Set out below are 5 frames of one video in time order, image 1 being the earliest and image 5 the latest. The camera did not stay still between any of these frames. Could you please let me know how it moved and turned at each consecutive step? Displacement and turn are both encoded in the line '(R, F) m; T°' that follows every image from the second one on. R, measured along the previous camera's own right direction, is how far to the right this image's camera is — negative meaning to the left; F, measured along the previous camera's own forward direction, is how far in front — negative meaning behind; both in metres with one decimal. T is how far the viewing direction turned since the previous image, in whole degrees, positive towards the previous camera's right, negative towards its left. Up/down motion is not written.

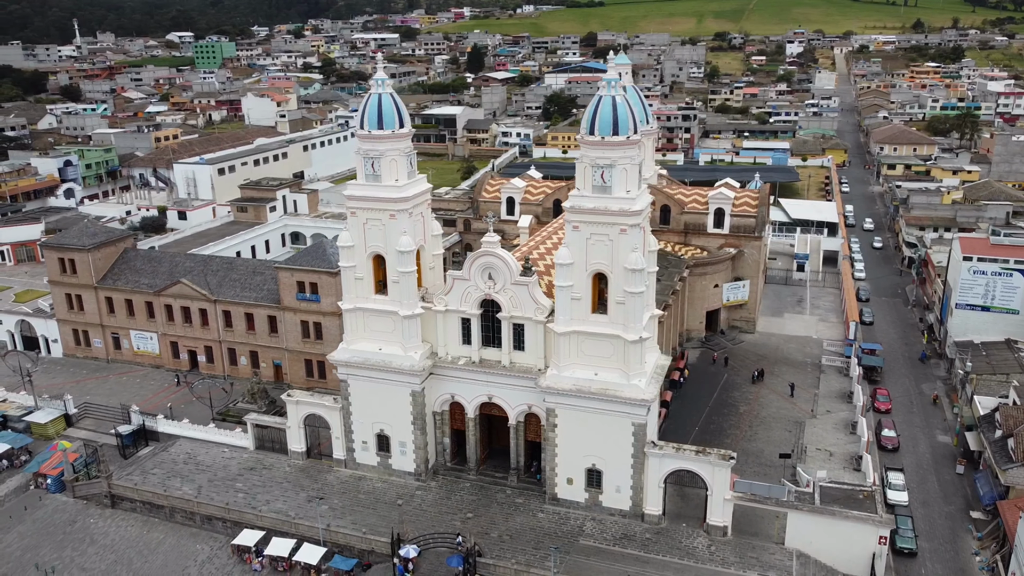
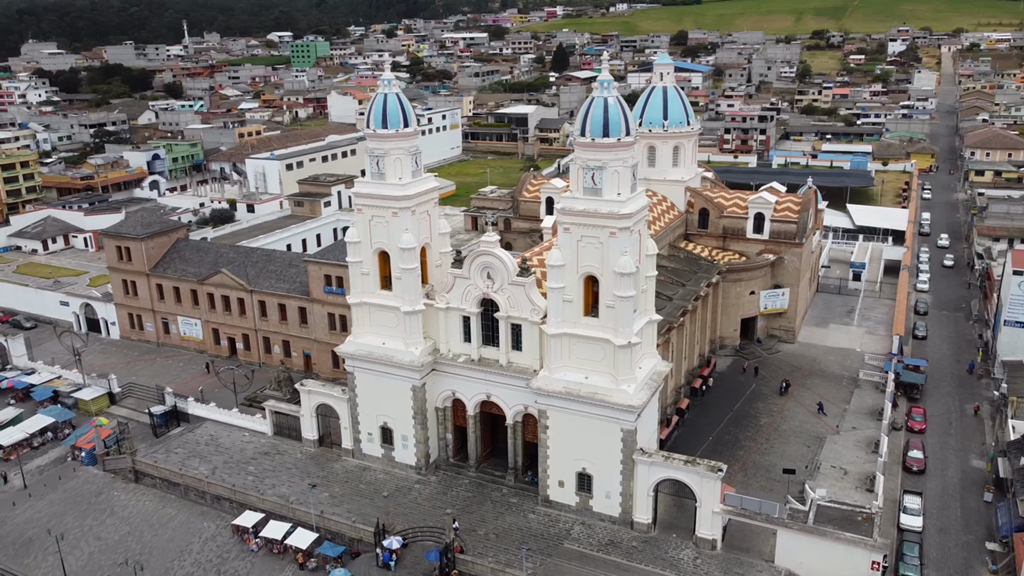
(+4.0, +0.1) m; -7°
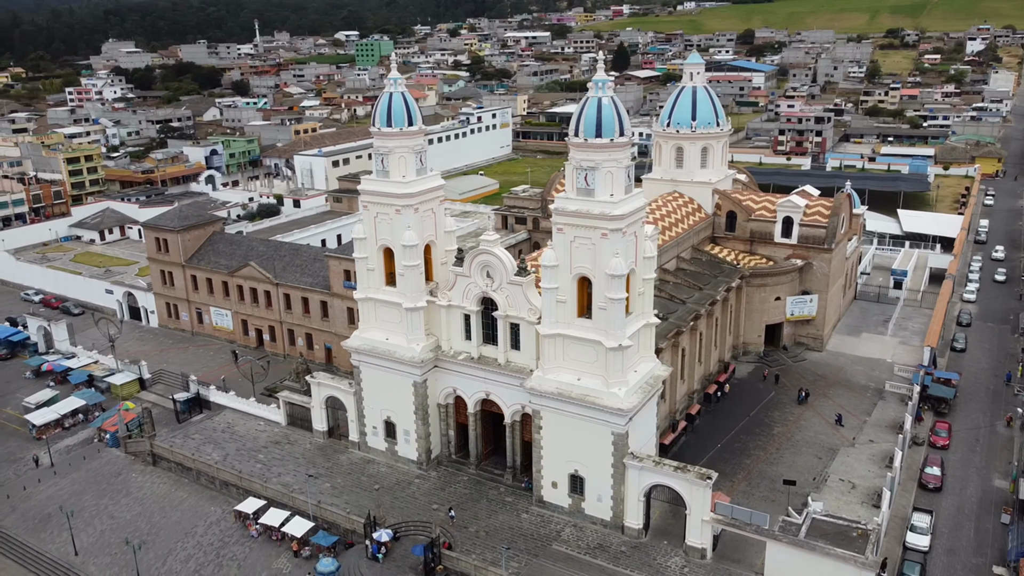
(+2.8, +0.1) m; -5°
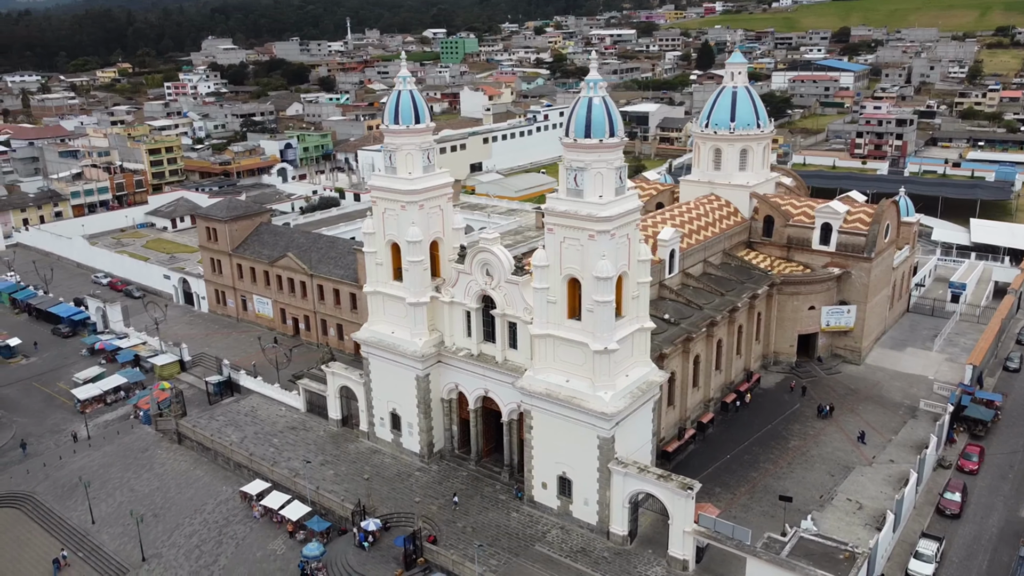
(+3.8, +0.2) m; -6°
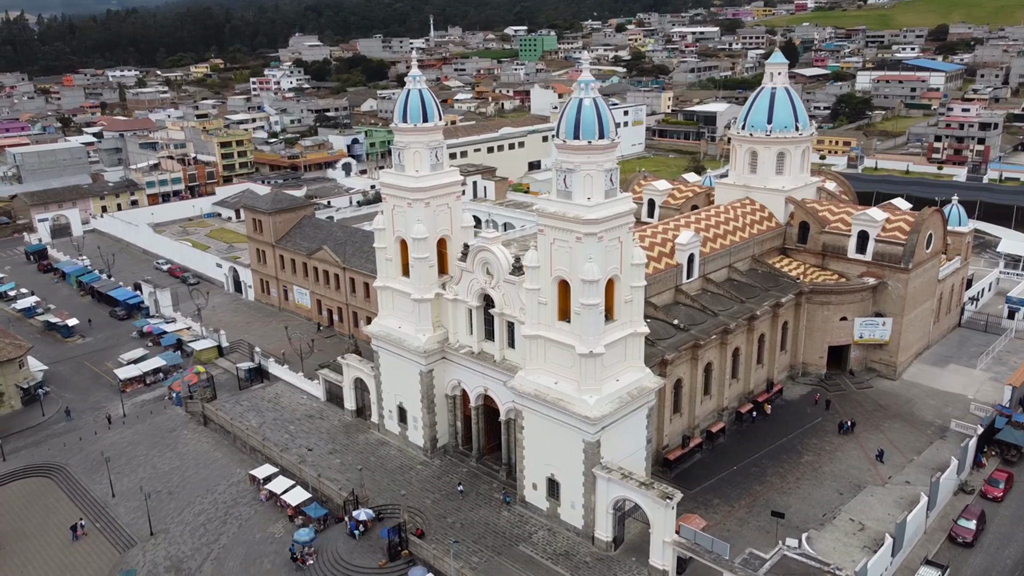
(+3.6, +0.1) m; -6°
